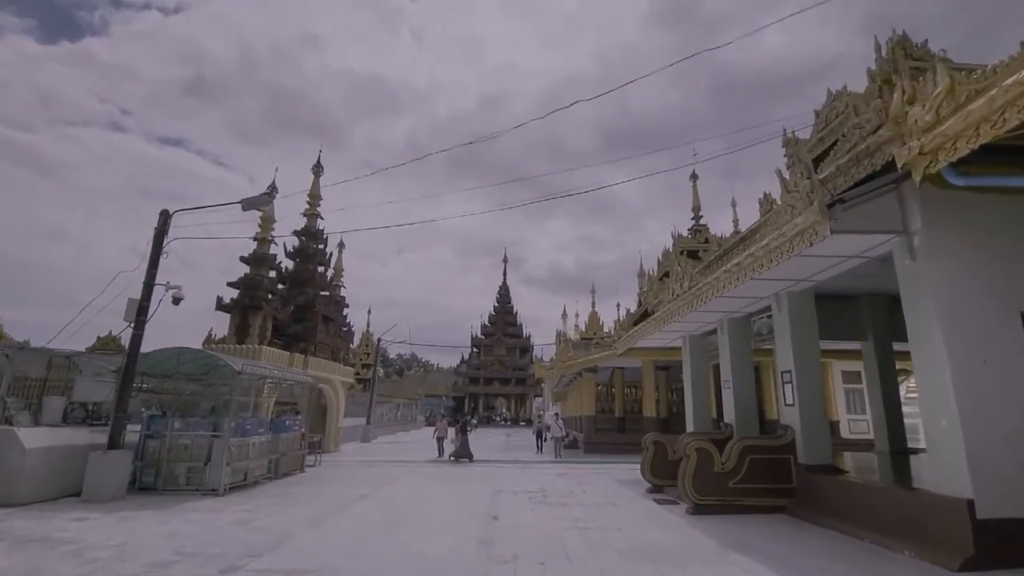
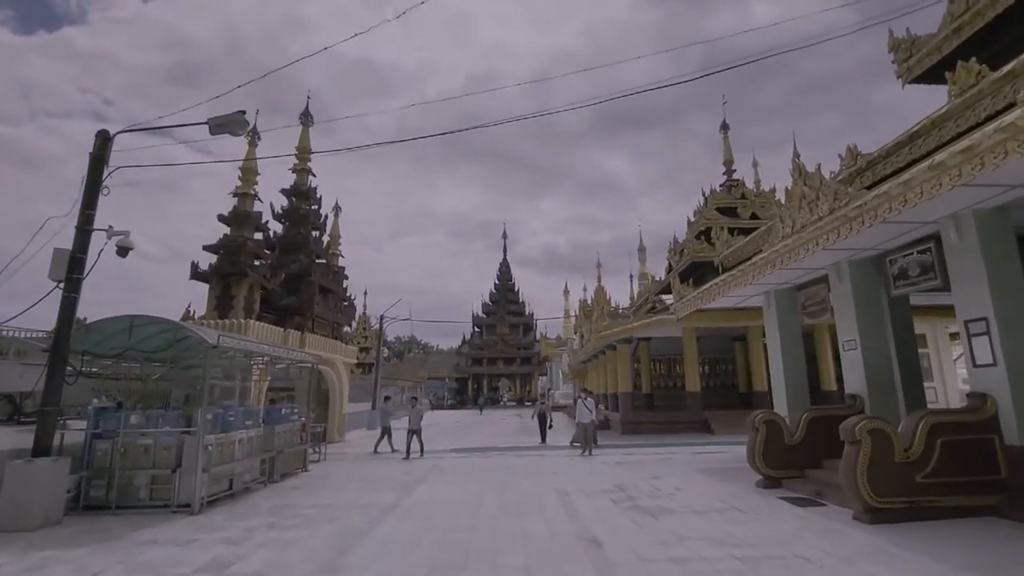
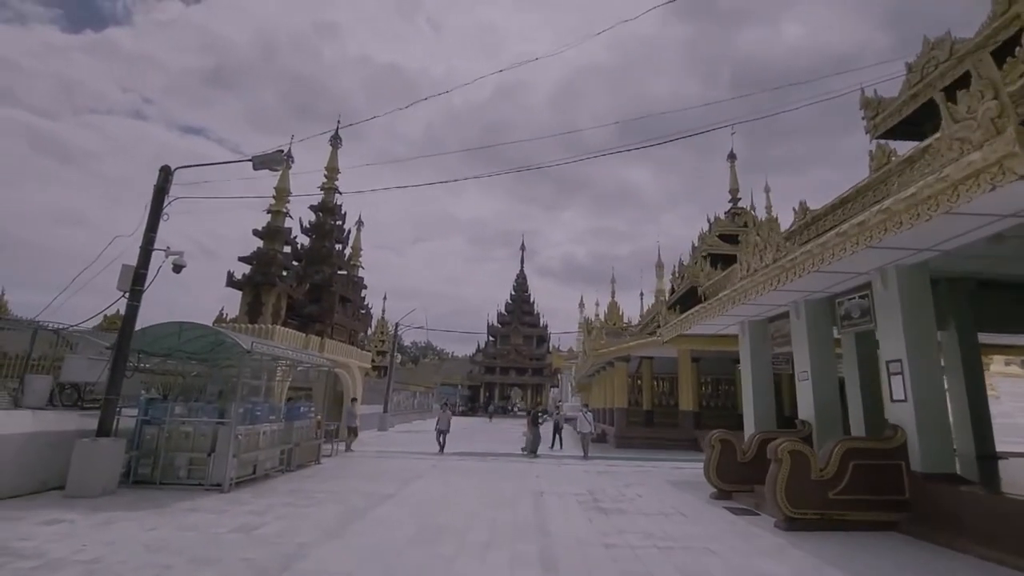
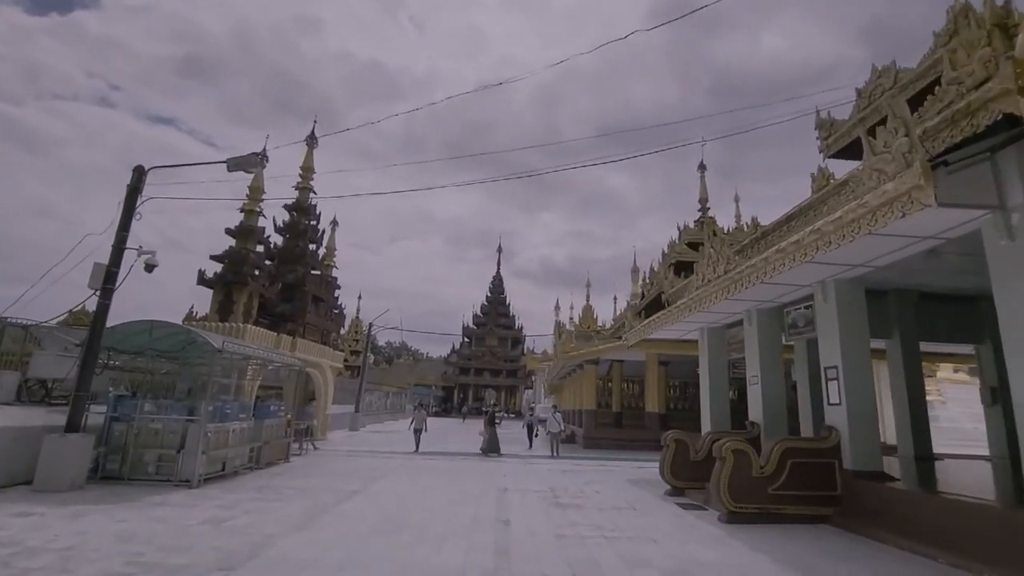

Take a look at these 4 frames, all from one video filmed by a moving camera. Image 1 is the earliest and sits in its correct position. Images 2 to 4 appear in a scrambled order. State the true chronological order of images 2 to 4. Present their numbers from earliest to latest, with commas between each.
4, 3, 2
